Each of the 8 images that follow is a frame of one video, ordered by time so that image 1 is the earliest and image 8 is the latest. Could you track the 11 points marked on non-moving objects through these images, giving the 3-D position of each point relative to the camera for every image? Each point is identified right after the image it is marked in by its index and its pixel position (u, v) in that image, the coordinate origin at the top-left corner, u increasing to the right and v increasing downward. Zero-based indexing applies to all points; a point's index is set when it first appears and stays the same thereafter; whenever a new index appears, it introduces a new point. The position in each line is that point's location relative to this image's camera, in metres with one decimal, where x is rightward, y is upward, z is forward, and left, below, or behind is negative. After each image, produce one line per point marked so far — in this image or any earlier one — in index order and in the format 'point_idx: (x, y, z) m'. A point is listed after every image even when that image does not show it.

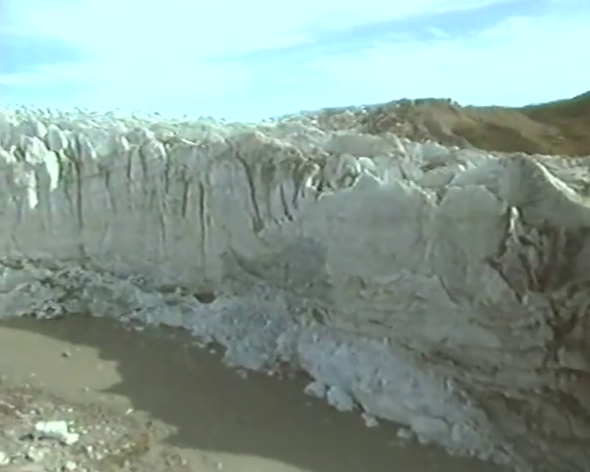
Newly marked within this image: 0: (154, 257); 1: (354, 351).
0: (-2.3, -0.3, +9.1) m
1: (+0.6, -1.2, +5.8) m
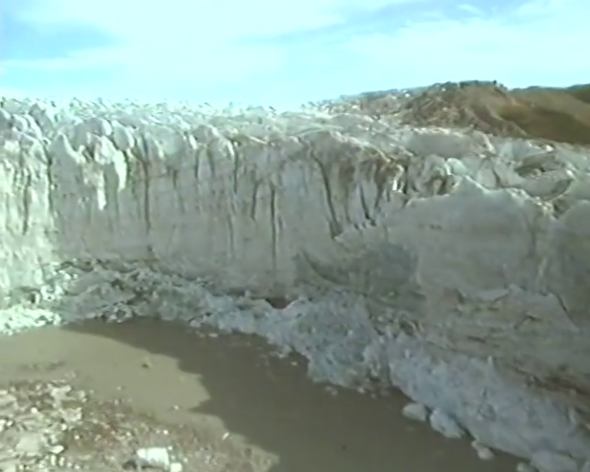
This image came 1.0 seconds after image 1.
0: (-1.2, -0.3, +8.9) m
1: (+1.5, -1.3, +5.4) m
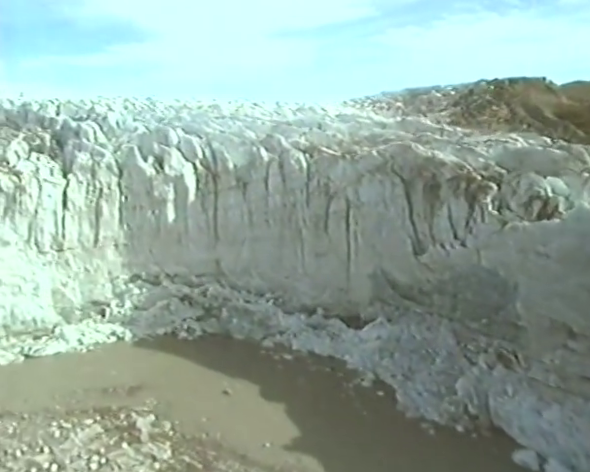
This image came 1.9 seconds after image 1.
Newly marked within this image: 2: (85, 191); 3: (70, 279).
0: (0.0, -0.6, +8.6) m
1: (+2.4, -1.6, +5.0) m
2: (-3.0, +0.6, +8.3) m
3: (-3.2, -0.6, +8.0) m
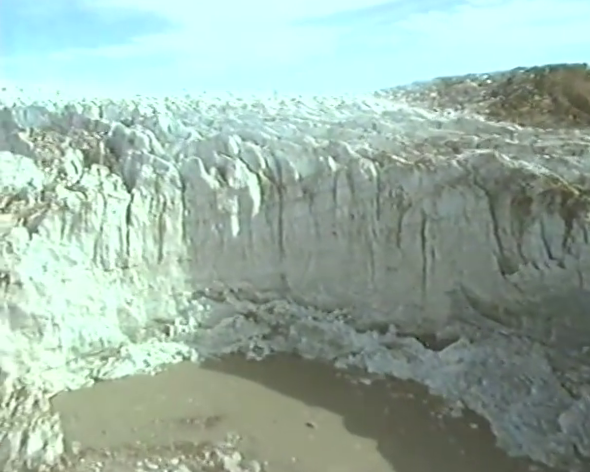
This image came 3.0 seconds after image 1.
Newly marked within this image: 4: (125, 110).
0: (+1.0, -0.8, +8.2) m
1: (+3.3, -1.8, +4.5) m
2: (-2.1, +0.4, +8.1) m
3: (-2.2, -0.8, +7.8) m
4: (-5.1, +3.7, +16.8) m
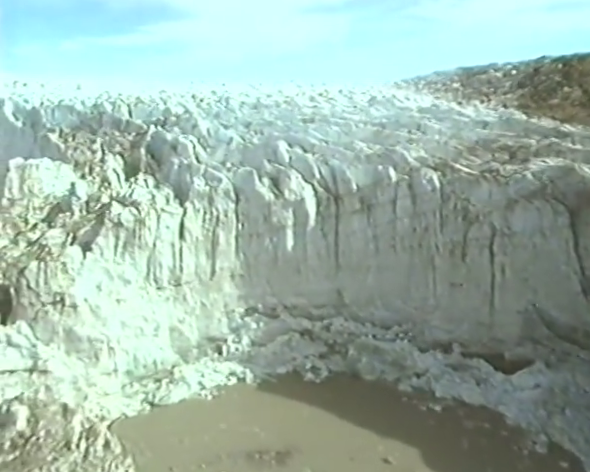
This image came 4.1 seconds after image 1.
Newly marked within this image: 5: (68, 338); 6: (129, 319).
0: (+1.8, -1.0, +7.8) m
1: (+4.0, -2.1, +4.1) m
2: (-1.3, +0.2, +7.7) m
3: (-1.4, -1.0, +7.5) m
4: (-4.1, +3.7, +16.5) m
5: (-2.5, -1.1, +6.3) m
6: (-2.0, -1.0, +6.8) m
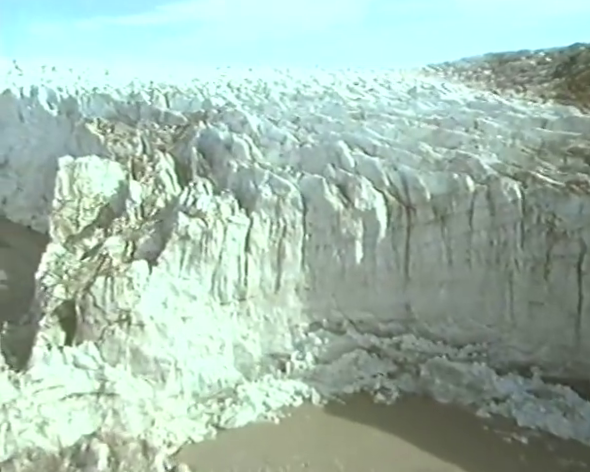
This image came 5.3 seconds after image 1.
0: (+2.7, -1.1, +7.3) m
1: (+4.8, -2.4, +3.6) m
2: (-0.4, +0.1, +7.3) m
3: (-0.6, -1.2, +7.1) m
4: (-2.9, +3.9, +16.0) m
5: (-1.7, -1.3, +6.0) m
6: (-1.1, -1.2, +6.4) m
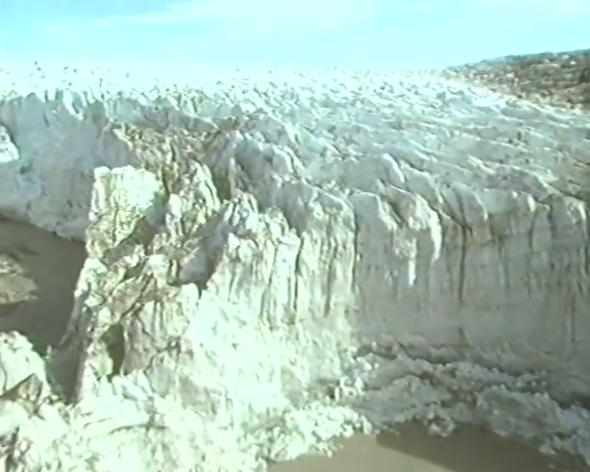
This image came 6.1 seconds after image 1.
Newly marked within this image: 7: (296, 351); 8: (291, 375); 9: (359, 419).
0: (+3.3, -1.4, +6.9) m
1: (+5.3, -2.7, +3.1) m
2: (+0.3, -0.2, +7.0) m
3: (0.0, -1.4, +6.8) m
4: (-2.0, +3.6, +15.7) m
5: (-1.1, -1.5, +5.7) m
6: (-0.5, -1.4, +6.1) m
7: (0.0, -1.4, +6.8) m
8: (0.0, -1.6, +6.7) m
9: (+0.8, -2.2, +6.8) m
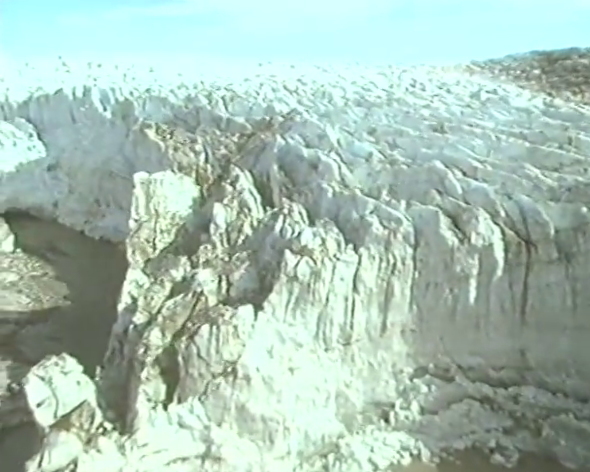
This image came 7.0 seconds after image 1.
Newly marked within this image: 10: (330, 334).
0: (+3.9, -1.6, +6.5) m
1: (+5.8, -3.0, +2.7) m
2: (+0.9, -0.4, +6.6) m
3: (+0.7, -1.6, +6.4) m
4: (-1.1, +3.6, +15.4) m
5: (-0.5, -1.7, +5.4) m
6: (+0.1, -1.6, +5.8) m
7: (+0.6, -1.6, +6.4) m
8: (+0.6, -1.8, +6.3) m
9: (+1.4, -2.4, +6.4) m
10: (+0.4, -1.1, +6.2) m
